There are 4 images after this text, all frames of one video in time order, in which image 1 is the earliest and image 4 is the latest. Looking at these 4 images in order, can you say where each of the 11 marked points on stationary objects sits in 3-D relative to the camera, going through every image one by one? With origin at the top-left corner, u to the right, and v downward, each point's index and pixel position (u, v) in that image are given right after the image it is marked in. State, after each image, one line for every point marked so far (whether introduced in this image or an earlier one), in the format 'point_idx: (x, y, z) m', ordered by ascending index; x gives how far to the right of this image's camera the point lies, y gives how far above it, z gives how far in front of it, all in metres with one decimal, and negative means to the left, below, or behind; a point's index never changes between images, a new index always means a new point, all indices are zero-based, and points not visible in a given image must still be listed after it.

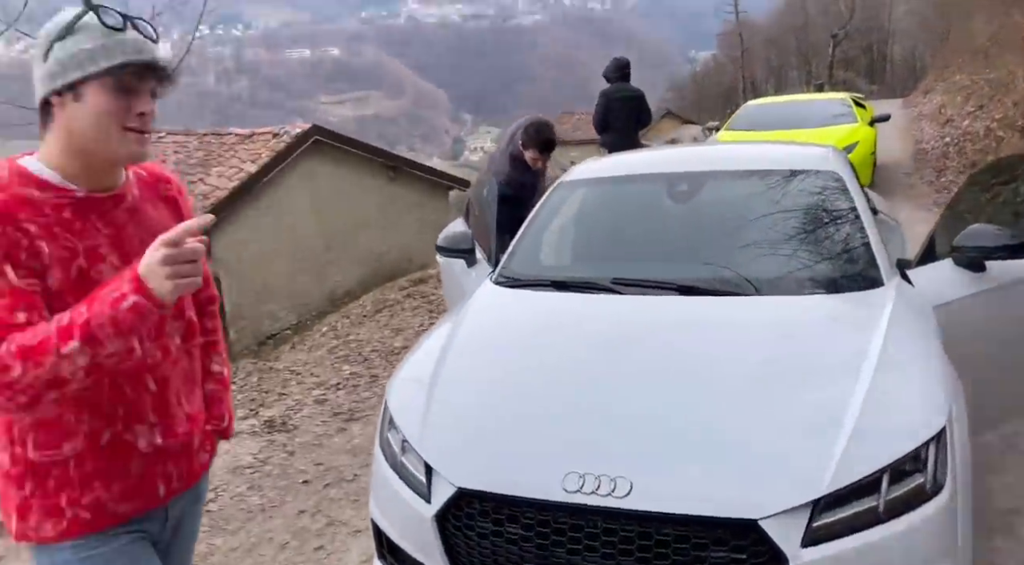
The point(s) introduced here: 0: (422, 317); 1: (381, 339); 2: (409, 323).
0: (-0.7, -0.3, +7.1) m
1: (-1.0, -0.4, +6.7) m
2: (-0.8, -0.3, +7.0) m
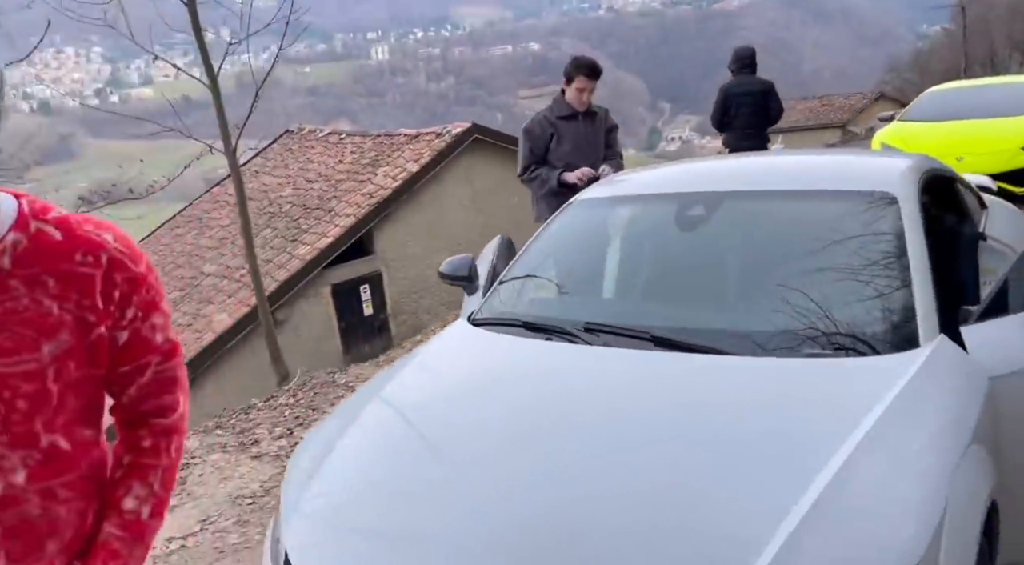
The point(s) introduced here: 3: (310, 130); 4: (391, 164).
0: (+0.1, -0.4, +6.8) m
1: (-0.3, -0.5, +6.5) m
2: (0.0, -0.4, +6.7) m
3: (-4.4, +3.3, +19.7) m
4: (-2.1, +2.1, +15.5) m
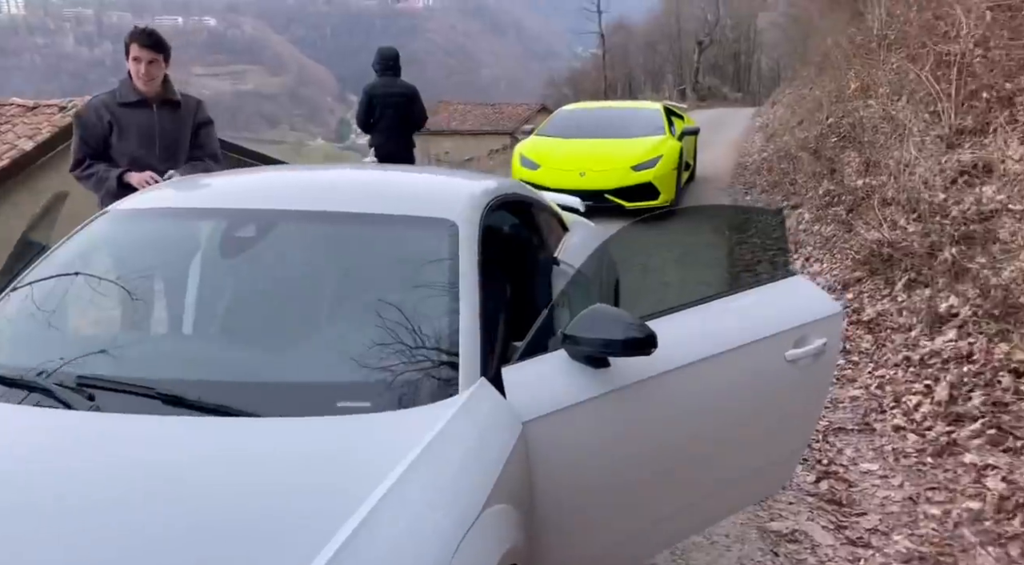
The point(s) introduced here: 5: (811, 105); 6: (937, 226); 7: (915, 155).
0: (-2.6, -0.4, +6.1) m
1: (-2.8, -0.5, +5.7) m
2: (-2.7, -0.4, +6.0) m
3: (-11.4, +3.5, +16.5) m
4: (-7.7, +2.2, +13.5) m
5: (+5.4, +3.1, +16.0) m
6: (+3.2, +0.4, +6.7) m
7: (+3.6, +1.1, +8.1) m
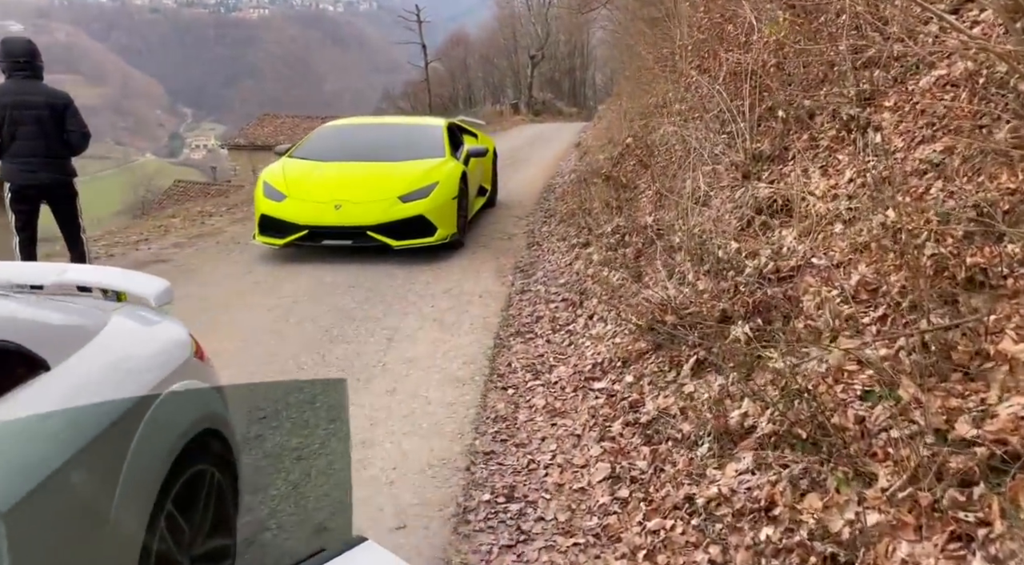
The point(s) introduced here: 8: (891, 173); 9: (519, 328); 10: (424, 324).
0: (-4.3, -1.0, +3.6) m
1: (-4.4, -1.2, +3.1) m
2: (-4.3, -1.1, +3.4) m
3: (-14.9, +2.3, +12.3) m
4: (-10.7, +1.1, +10.0) m
5: (+1.7, +2.6, +14.8) m
6: (+1.3, 0.0, +5.2) m
7: (+1.4, +0.7, +6.6) m
8: (+2.2, +0.6, +5.1) m
9: (+0.1, -0.4, +7.0) m
10: (-0.7, -0.3, +7.1) m
